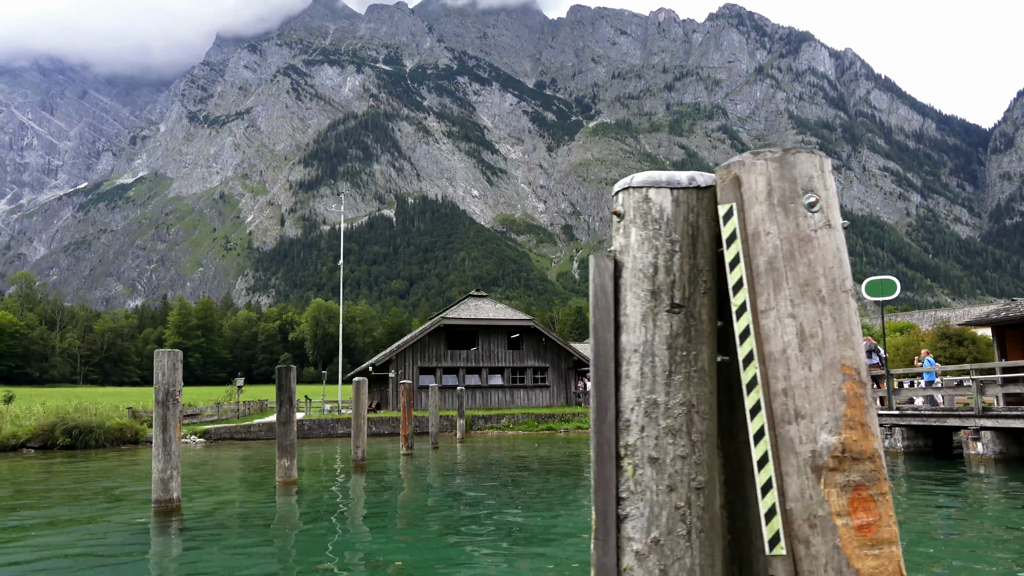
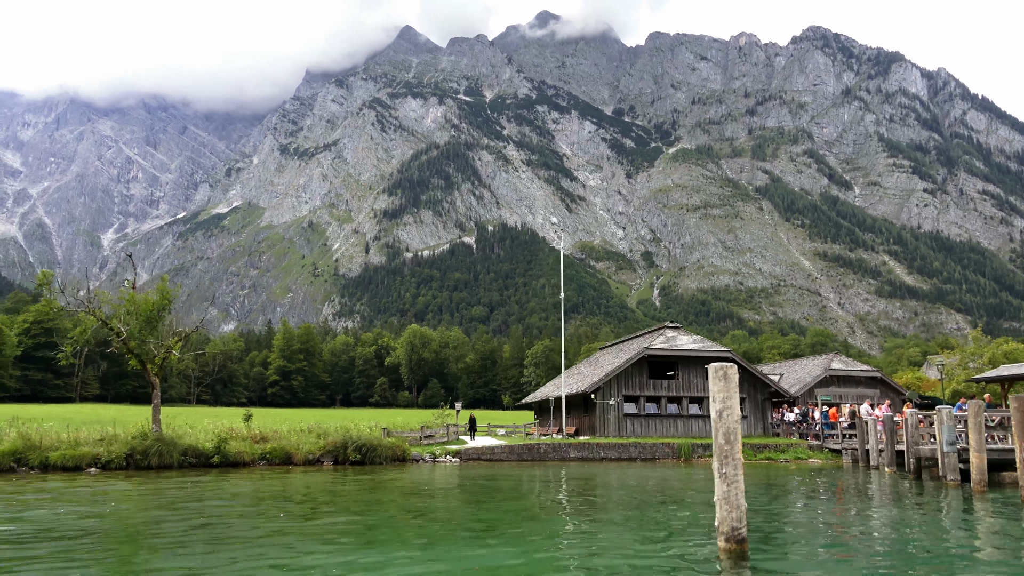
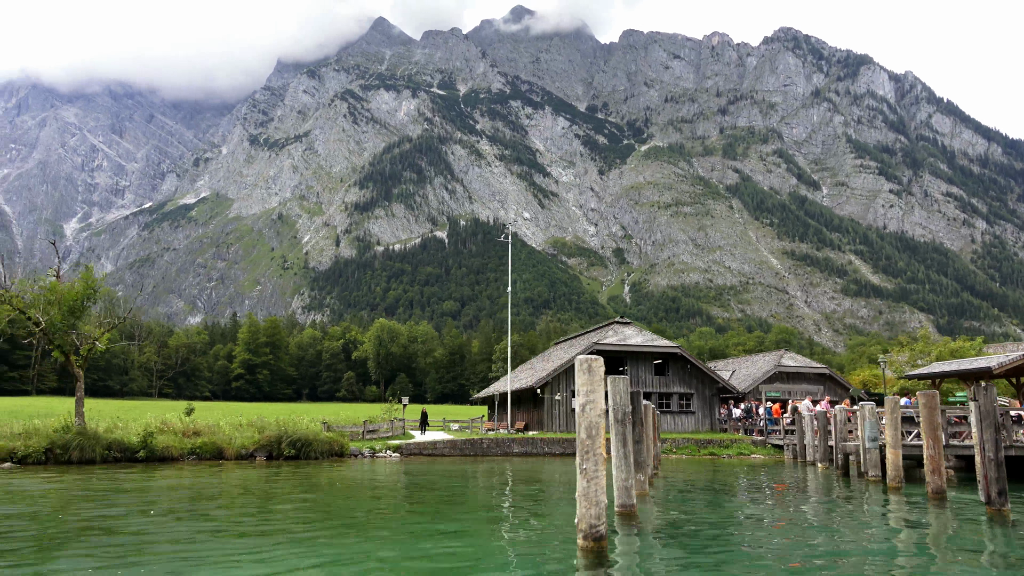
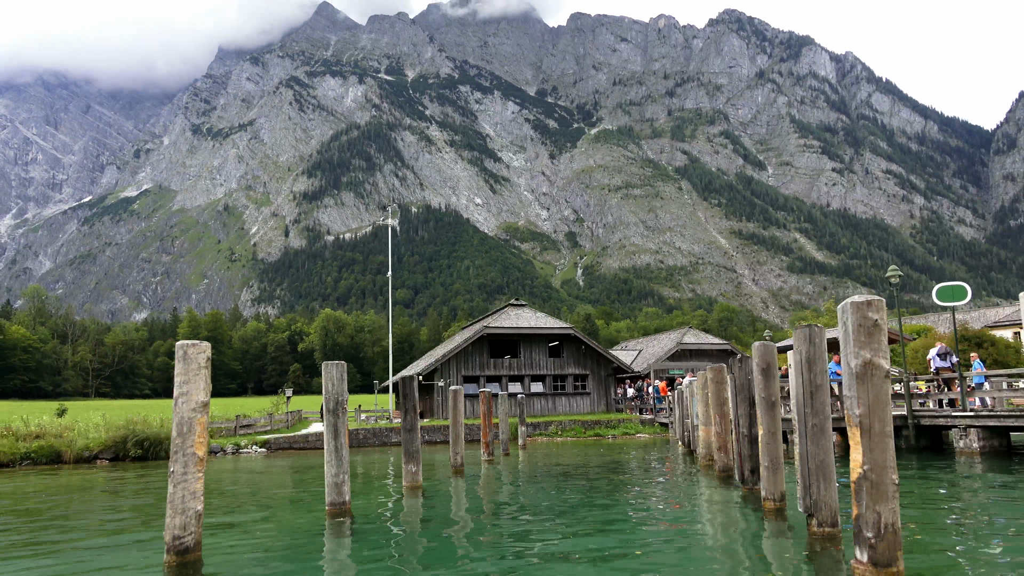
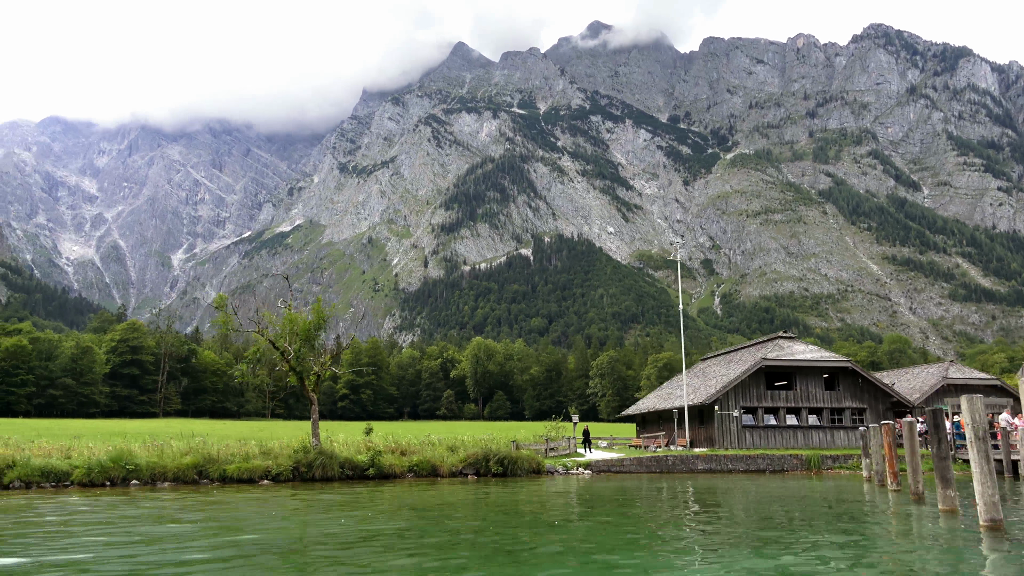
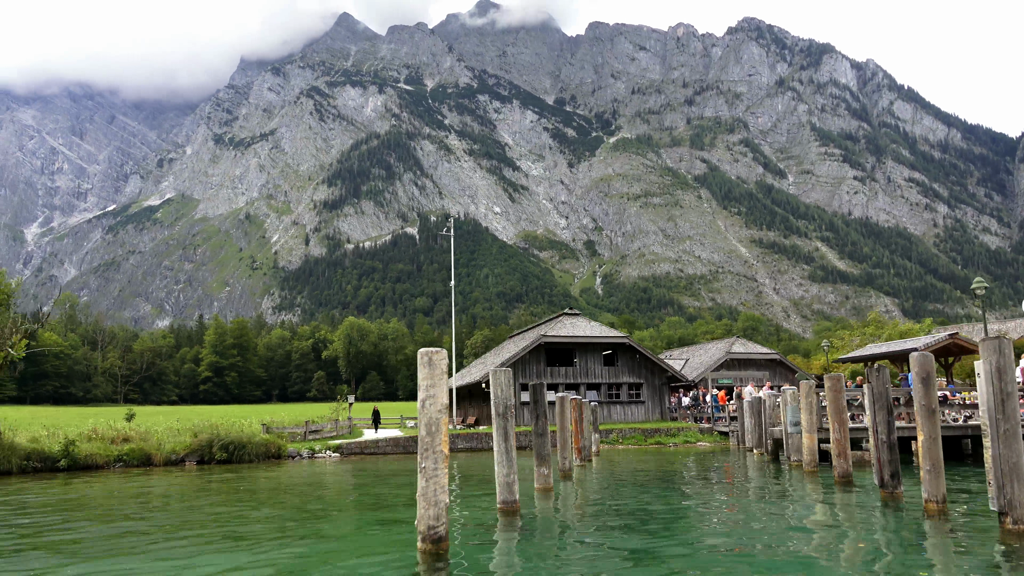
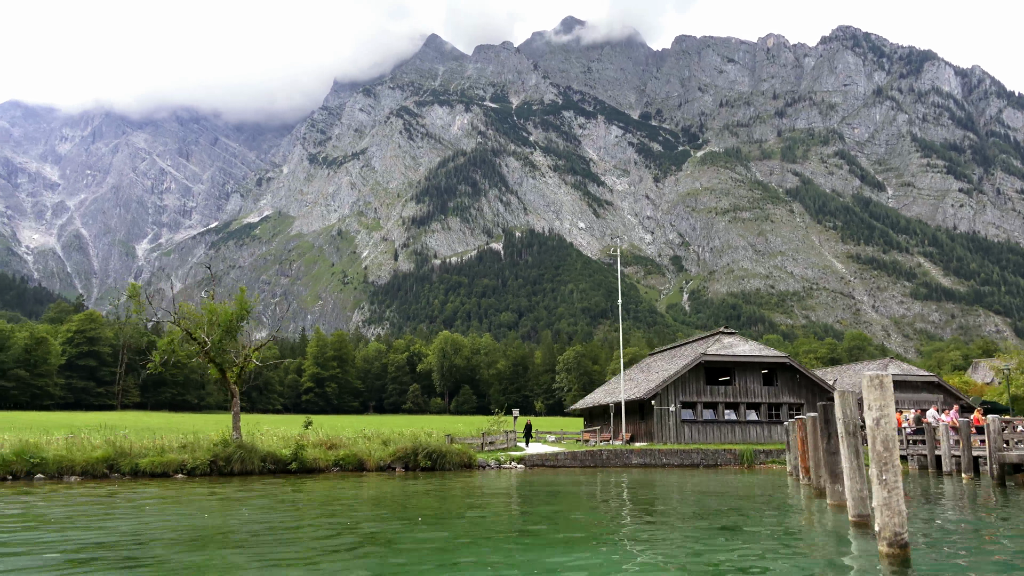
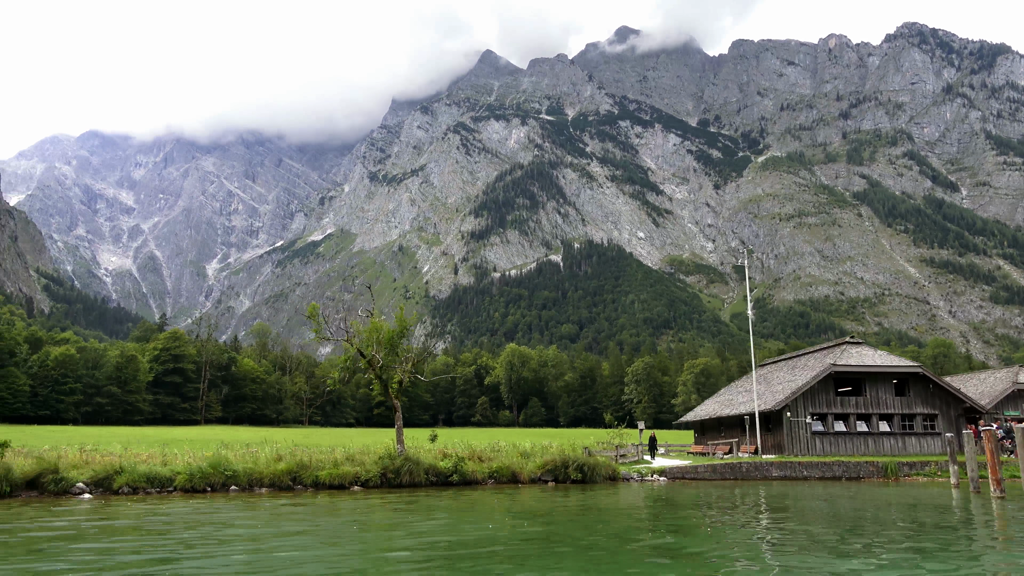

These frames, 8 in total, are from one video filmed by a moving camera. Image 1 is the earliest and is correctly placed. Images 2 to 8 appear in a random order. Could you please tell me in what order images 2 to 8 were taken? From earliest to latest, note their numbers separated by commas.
4, 6, 3, 2, 7, 5, 8
